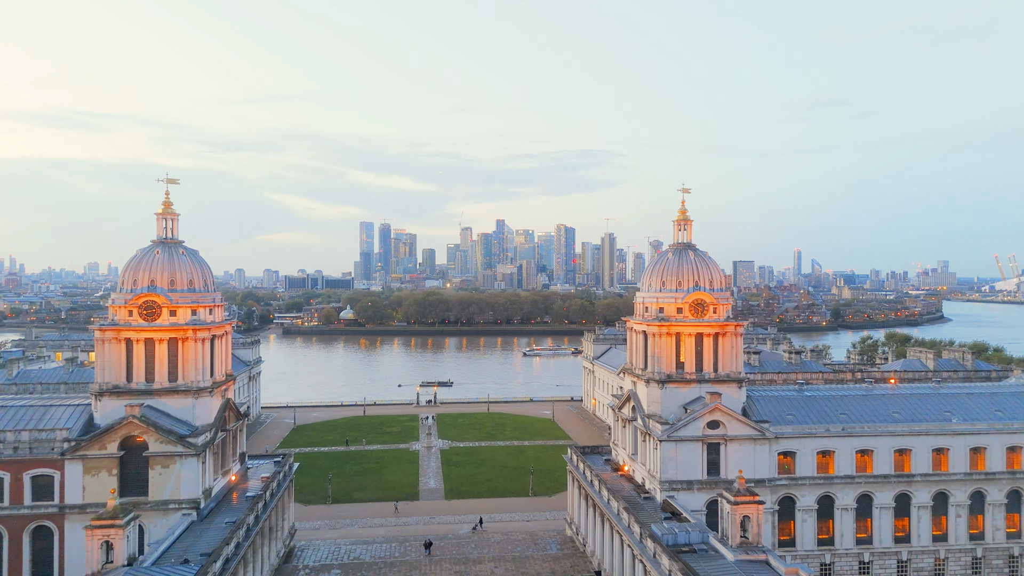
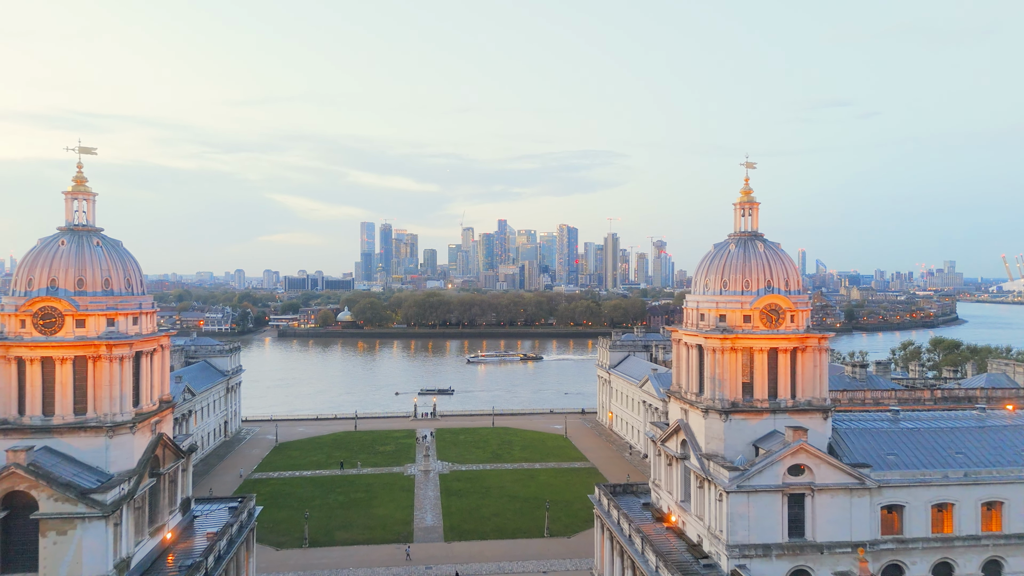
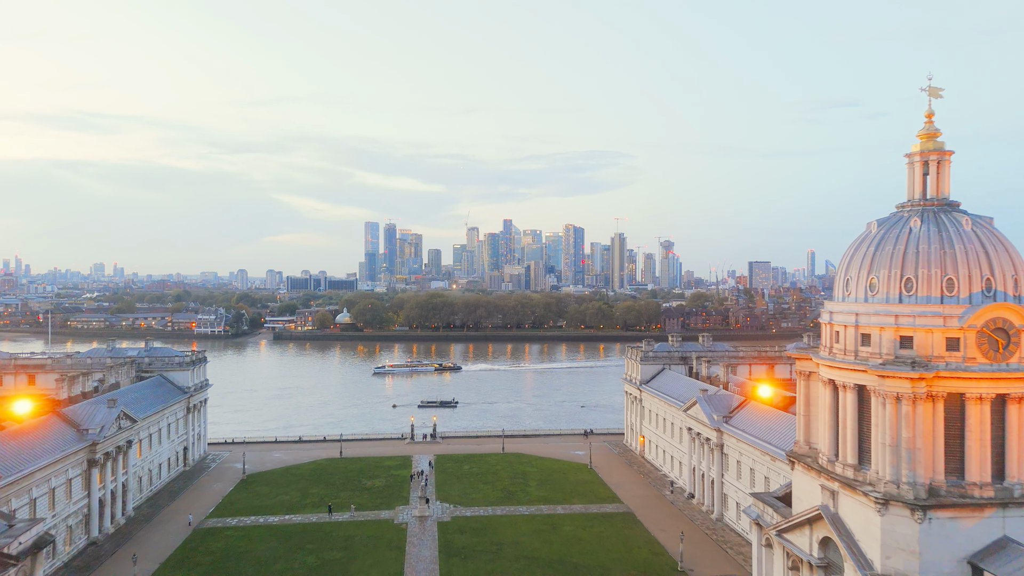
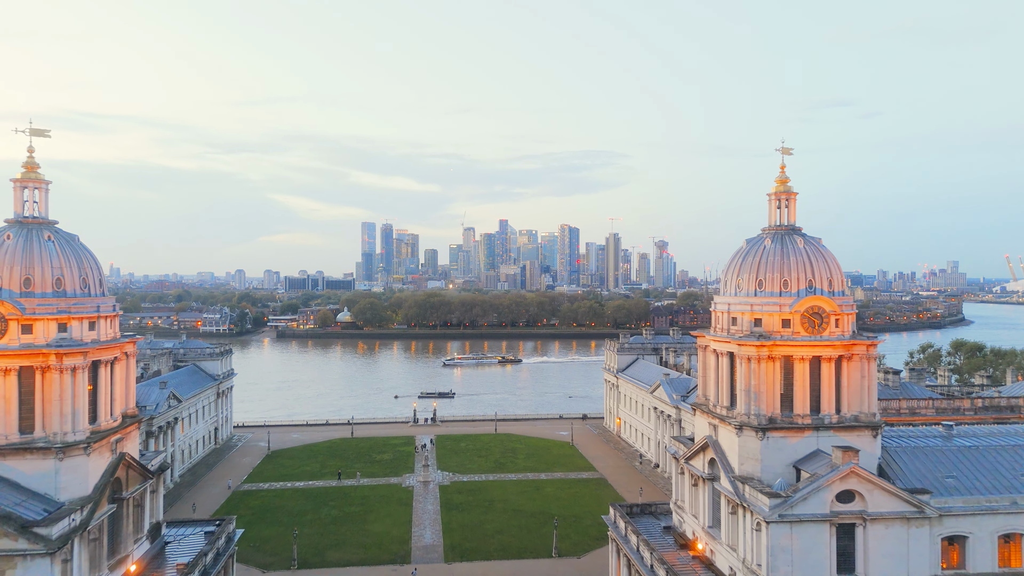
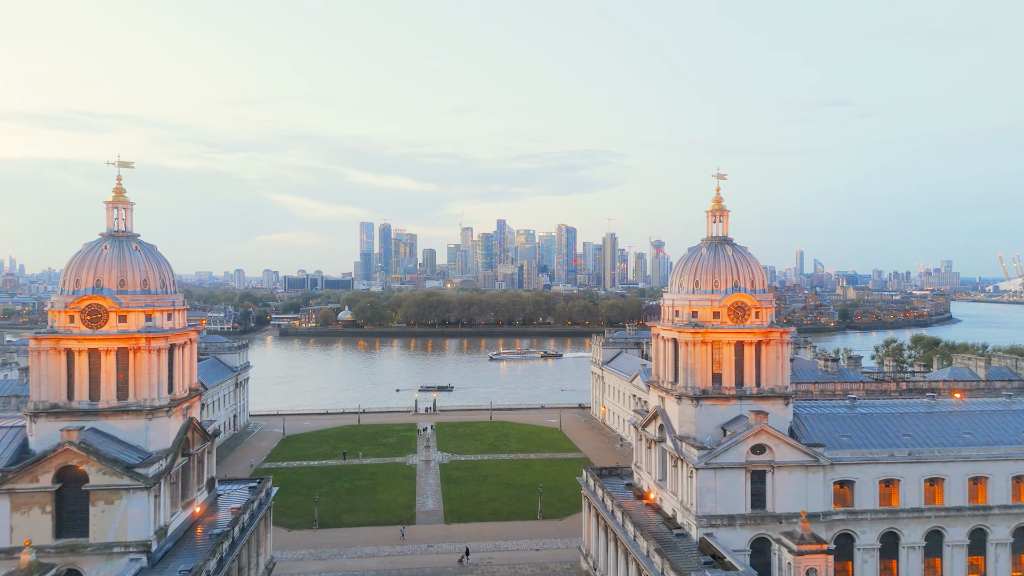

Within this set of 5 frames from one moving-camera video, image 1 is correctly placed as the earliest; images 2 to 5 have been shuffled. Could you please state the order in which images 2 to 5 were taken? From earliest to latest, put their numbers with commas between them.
5, 2, 4, 3
